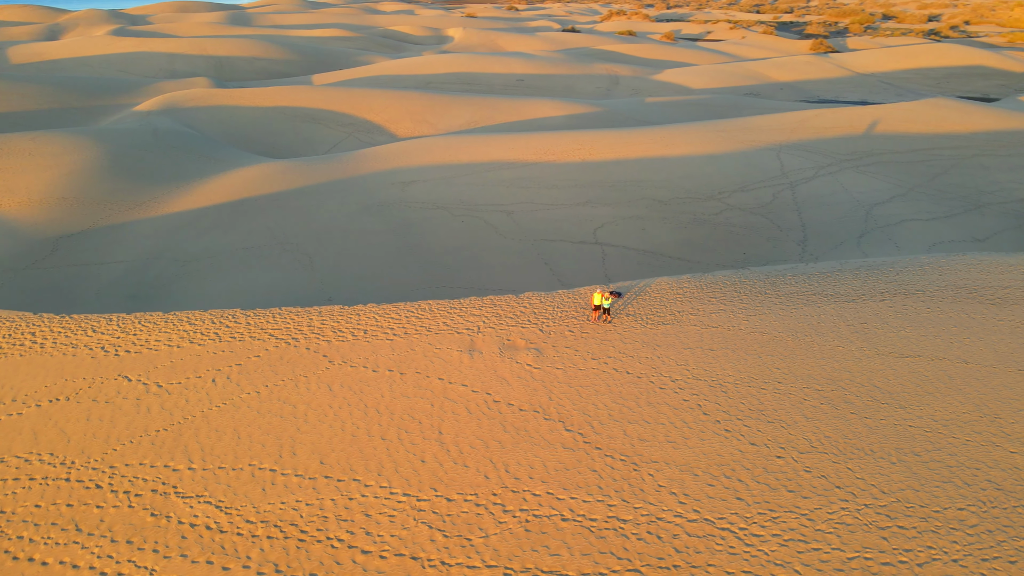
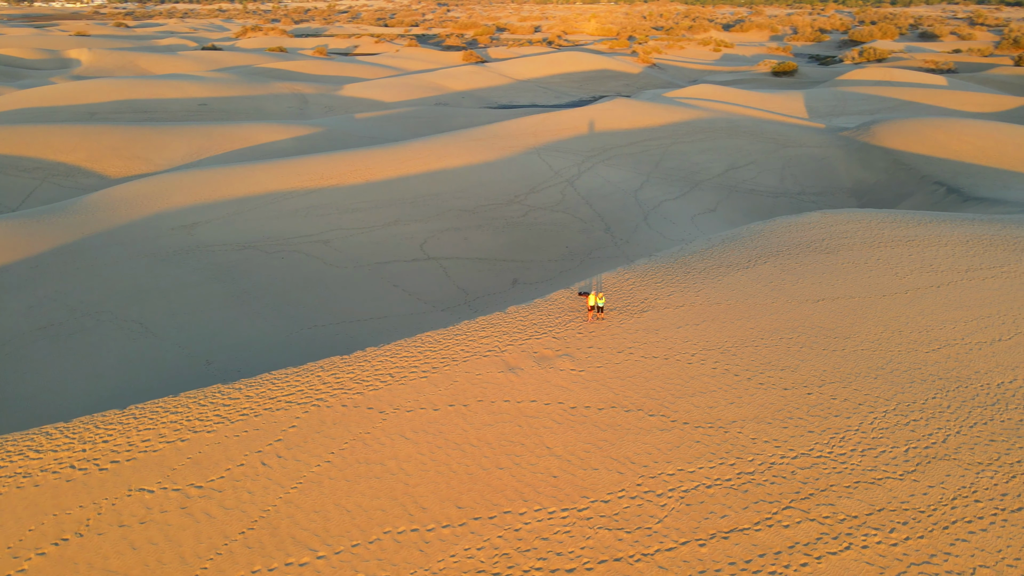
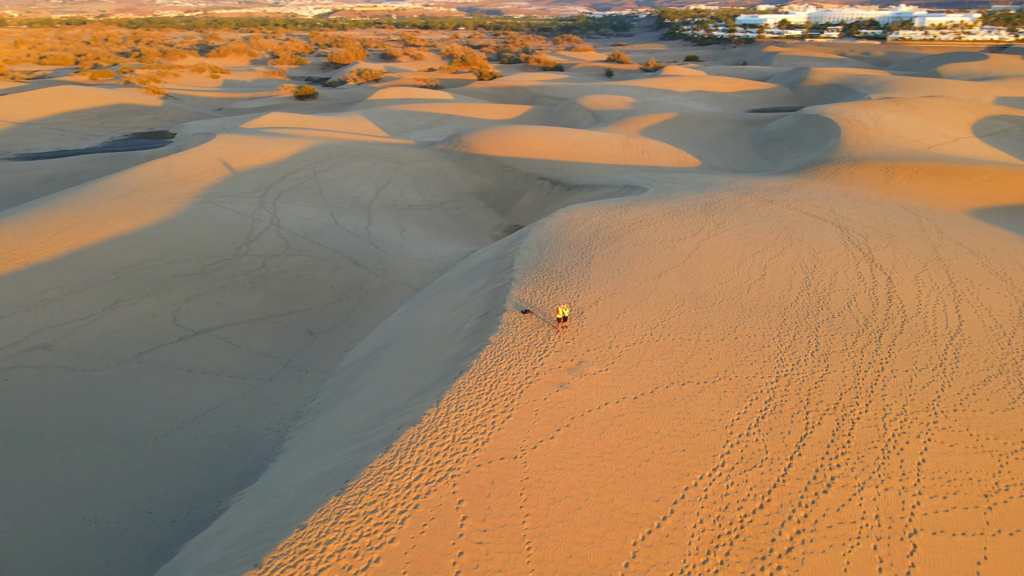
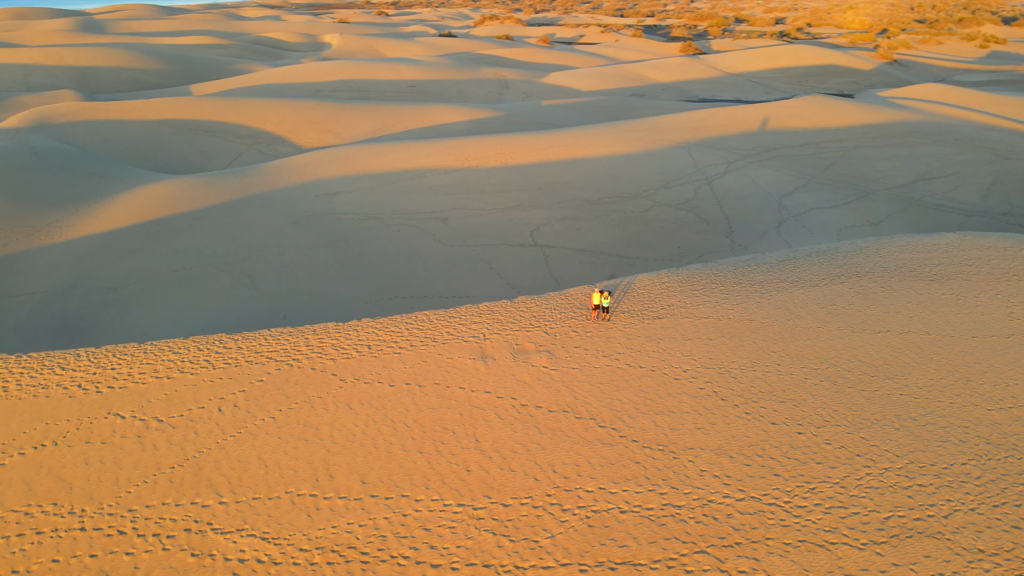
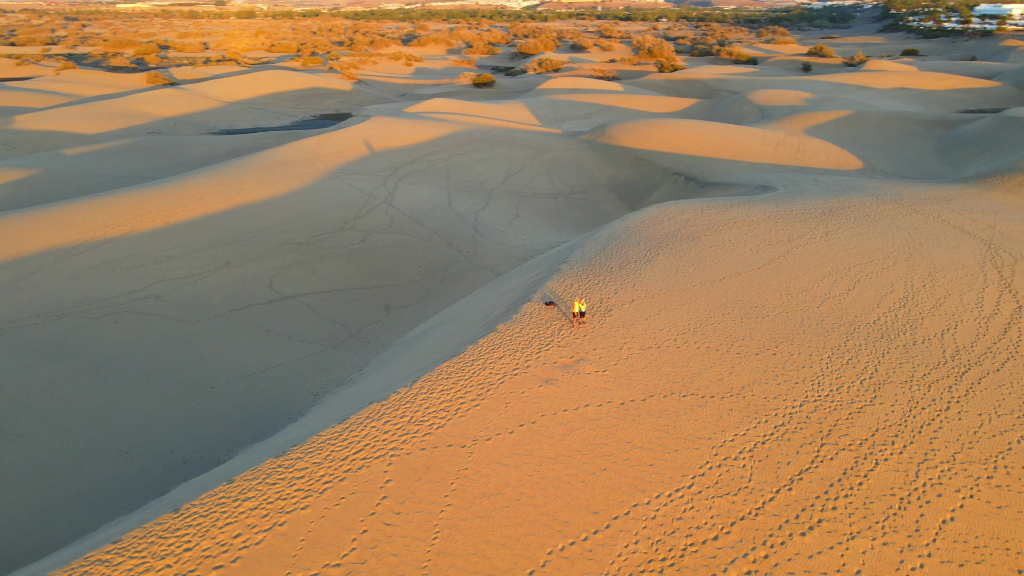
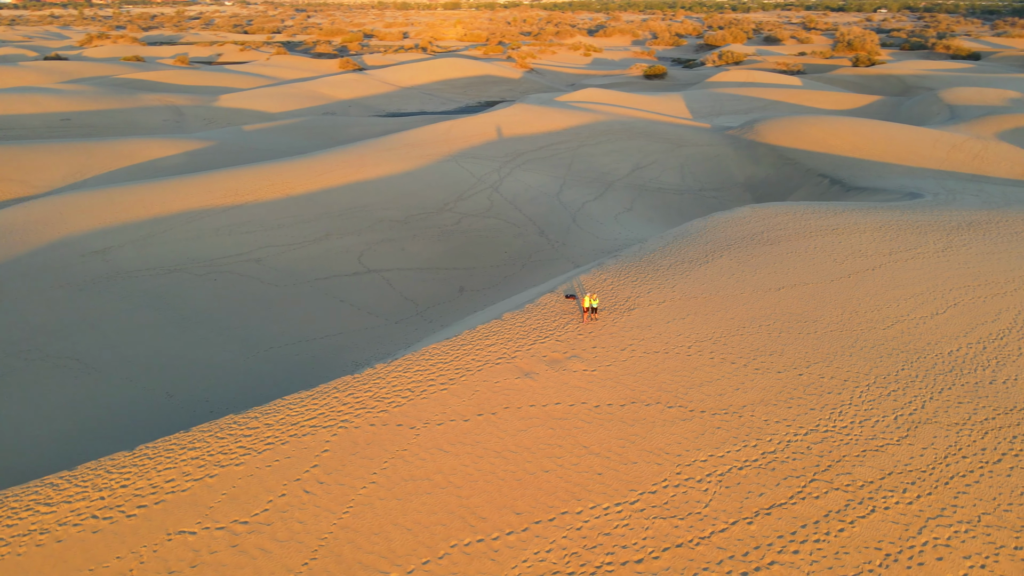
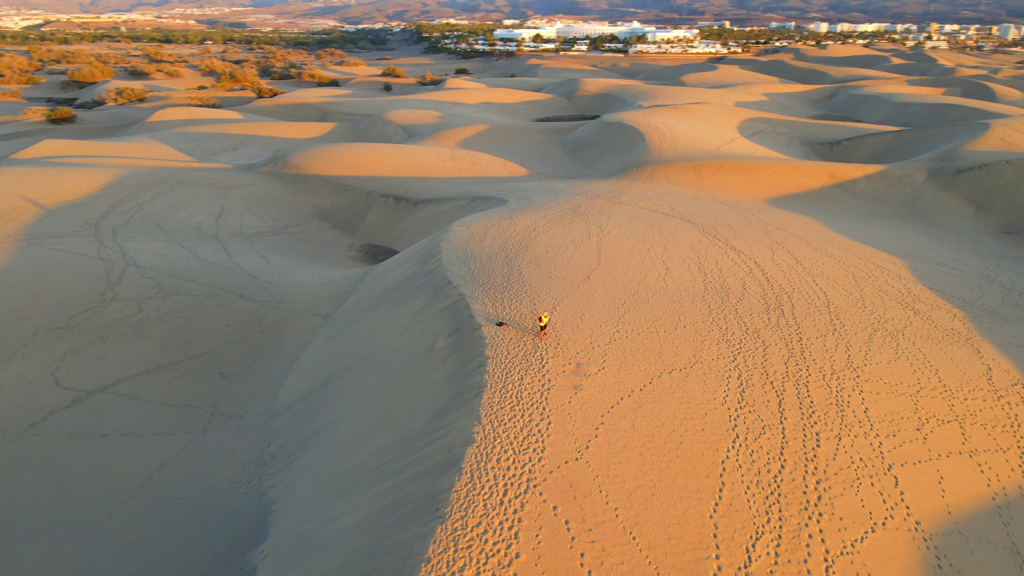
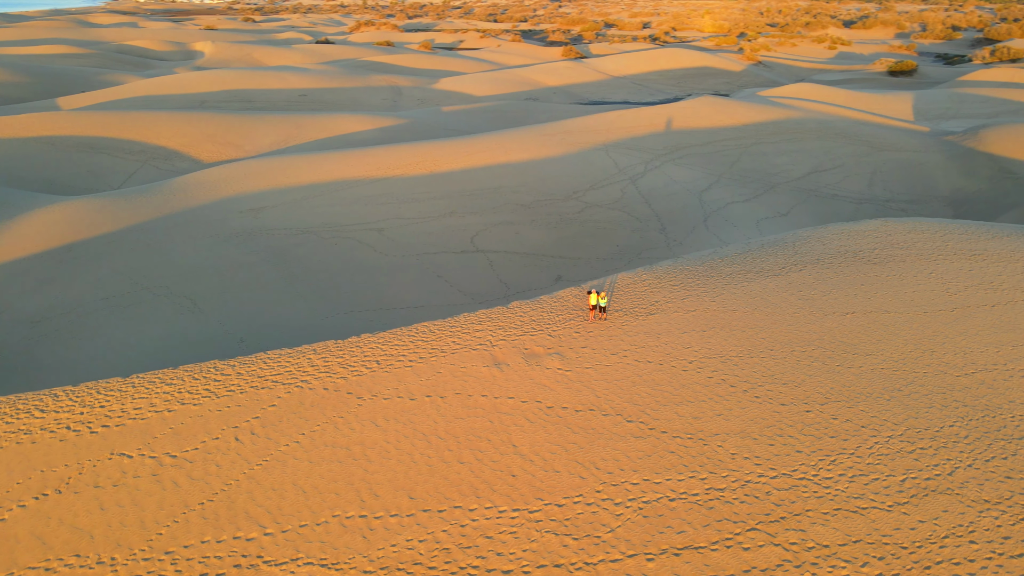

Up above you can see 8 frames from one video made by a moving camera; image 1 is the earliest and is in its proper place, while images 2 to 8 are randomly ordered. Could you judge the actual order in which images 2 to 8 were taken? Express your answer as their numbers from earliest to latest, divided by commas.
4, 8, 2, 6, 5, 3, 7
